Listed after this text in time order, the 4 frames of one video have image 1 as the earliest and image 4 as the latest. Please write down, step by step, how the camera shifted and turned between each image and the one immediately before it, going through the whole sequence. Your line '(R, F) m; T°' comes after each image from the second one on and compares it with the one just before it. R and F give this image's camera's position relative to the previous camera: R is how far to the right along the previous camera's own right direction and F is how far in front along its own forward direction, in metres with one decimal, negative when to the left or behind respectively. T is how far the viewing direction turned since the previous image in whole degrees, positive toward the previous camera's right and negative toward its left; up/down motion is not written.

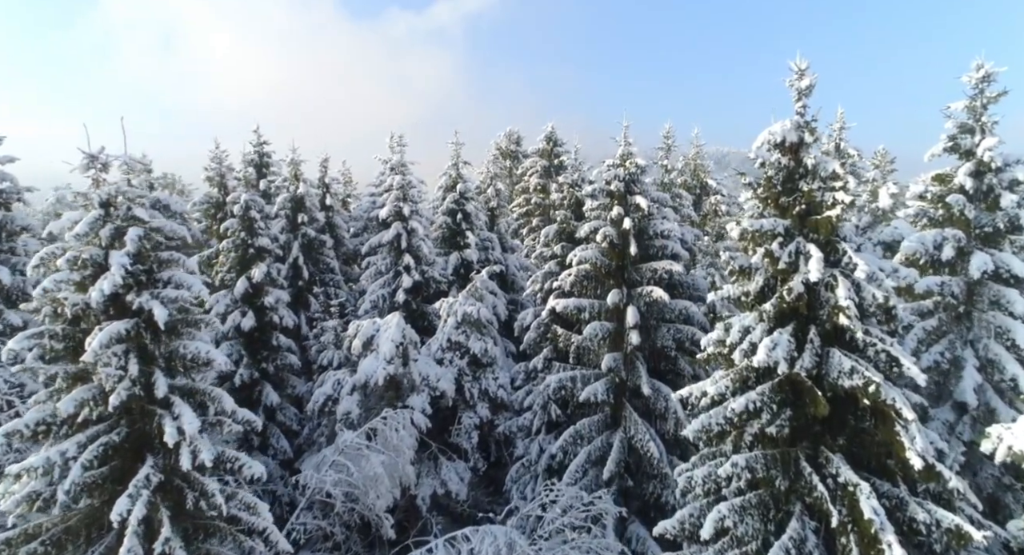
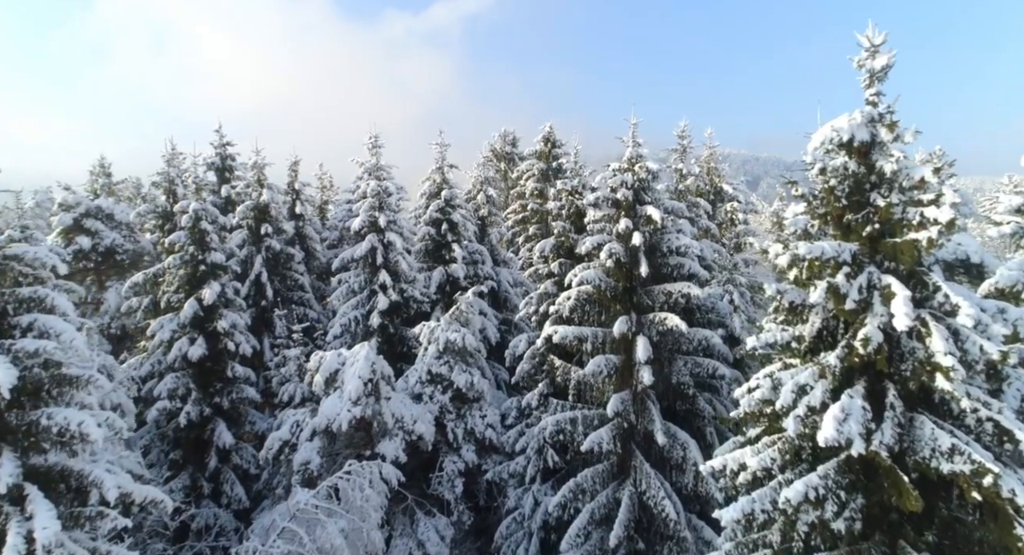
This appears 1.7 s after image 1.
(+0.3, +2.9) m; 0°
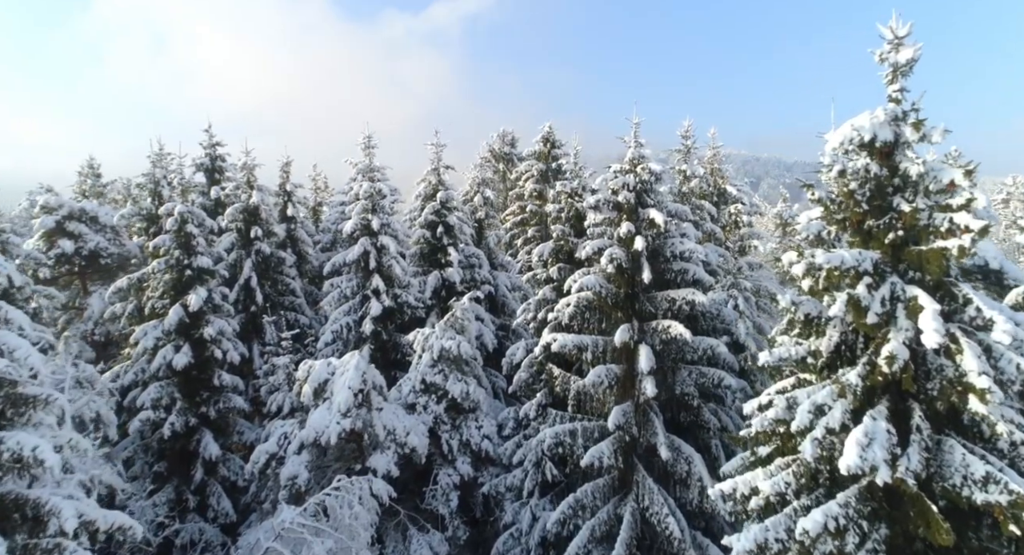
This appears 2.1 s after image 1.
(+0.1, +0.7) m; 0°
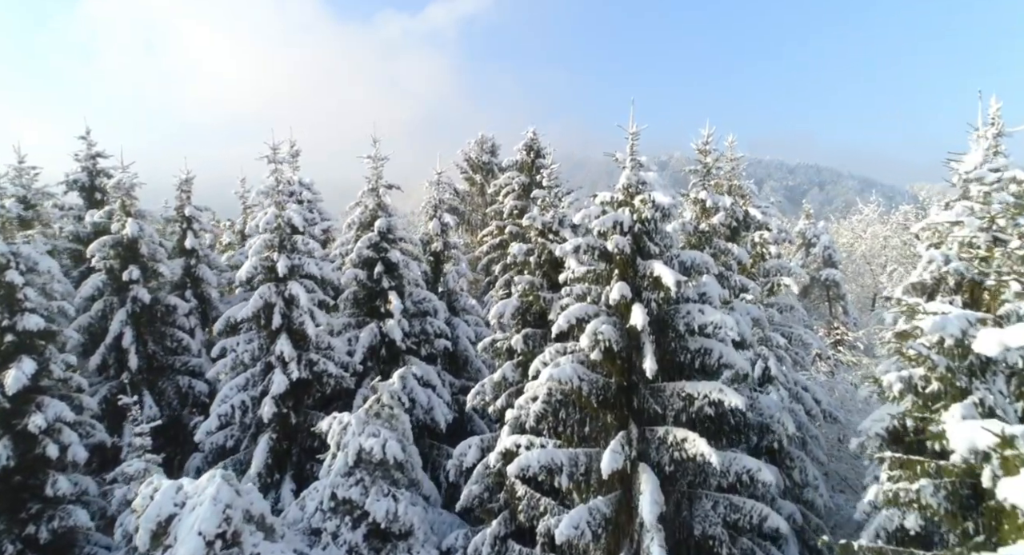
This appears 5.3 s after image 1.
(+1.0, +5.2) m; 0°
